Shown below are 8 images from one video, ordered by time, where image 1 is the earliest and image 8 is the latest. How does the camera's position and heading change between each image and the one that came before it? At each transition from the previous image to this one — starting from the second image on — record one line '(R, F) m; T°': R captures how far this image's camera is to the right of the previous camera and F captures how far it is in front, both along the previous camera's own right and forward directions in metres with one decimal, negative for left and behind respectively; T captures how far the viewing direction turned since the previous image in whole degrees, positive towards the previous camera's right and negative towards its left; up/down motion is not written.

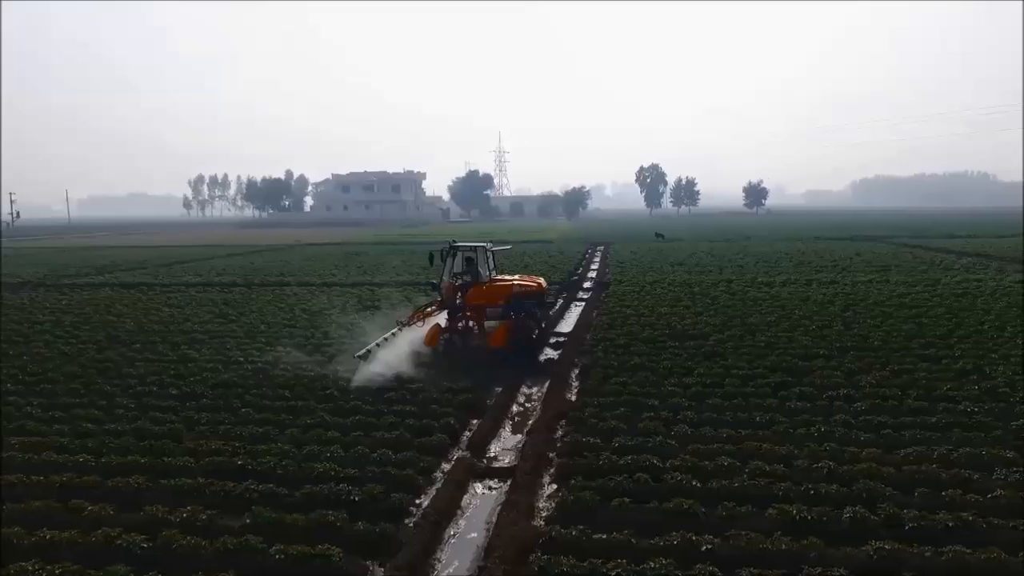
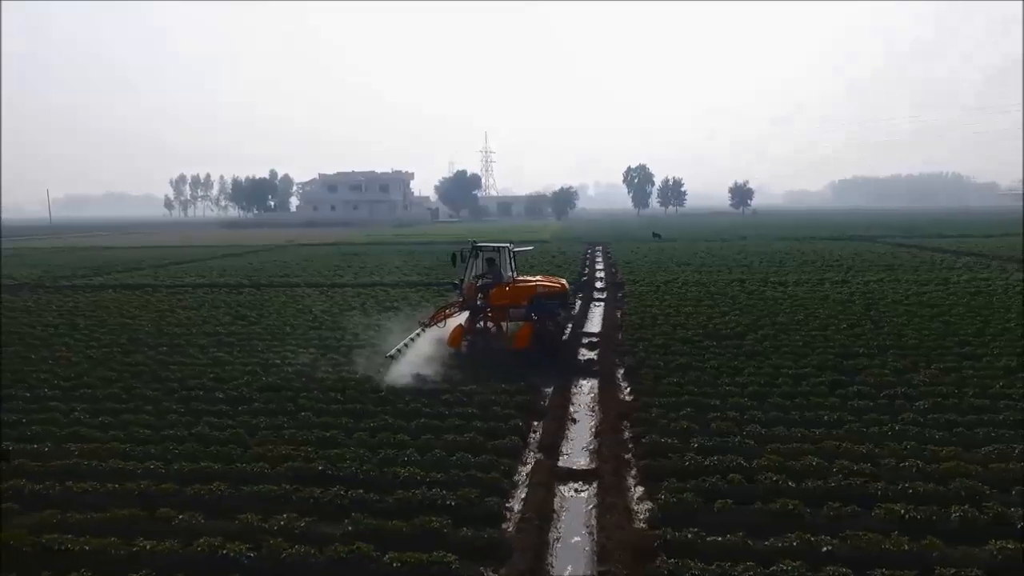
(-1.4, +0.1) m; +2°
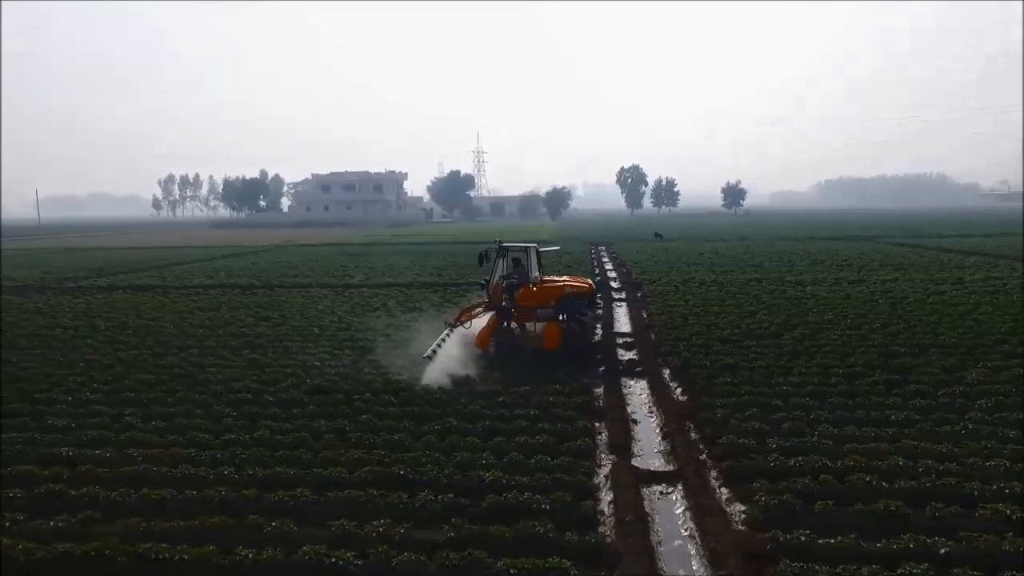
(-1.3, +0.2) m; +1°
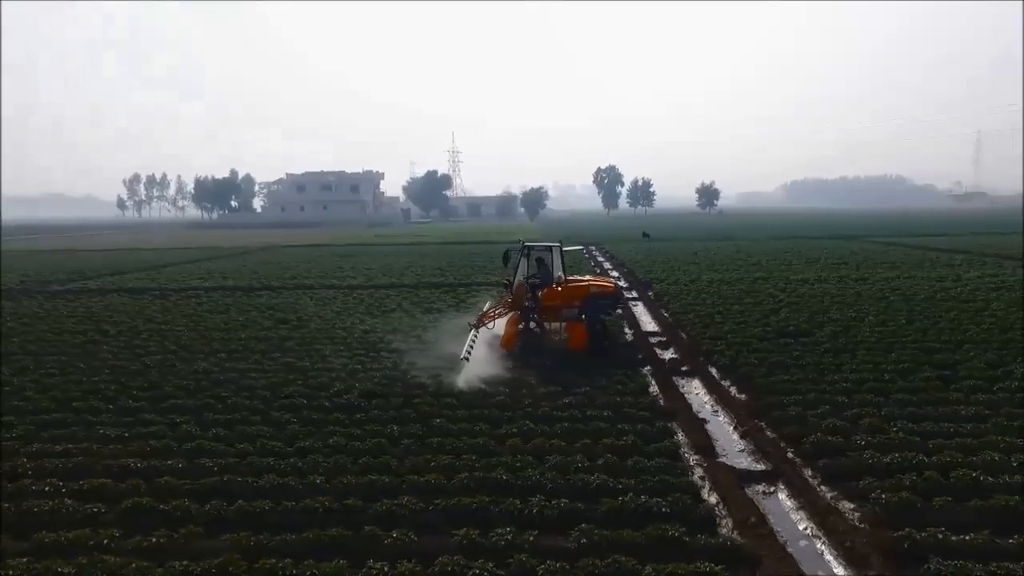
(-1.8, +0.2) m; +3°
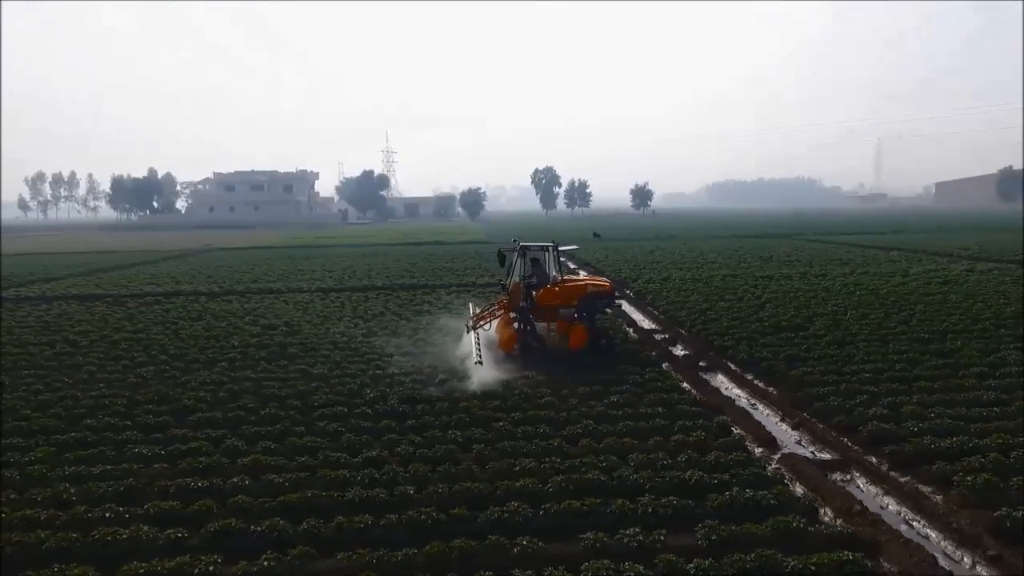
(-2.1, +0.2) m; +6°
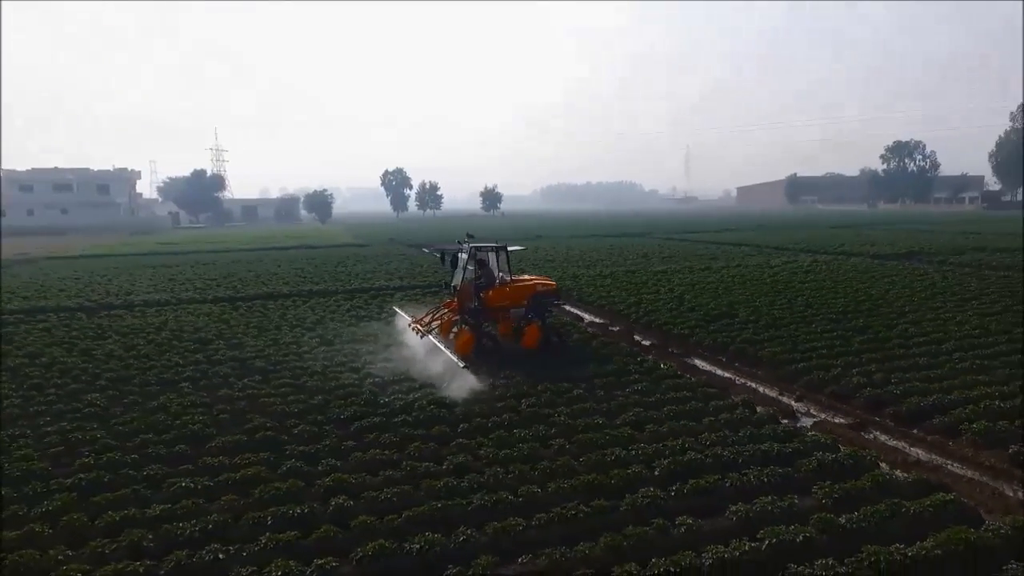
(-3.5, +0.4) m; +15°
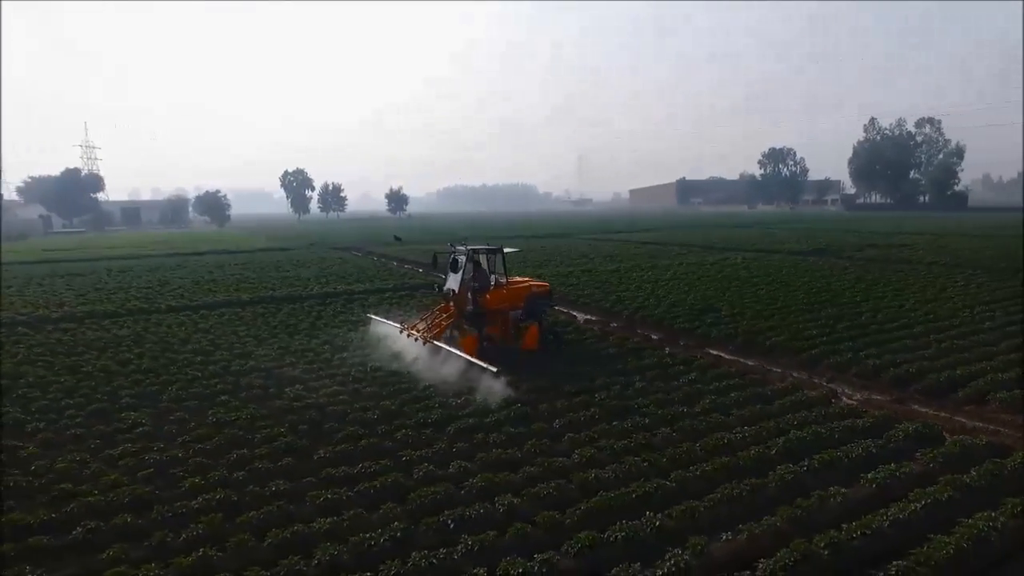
(-3.4, 0.0) m; +10°
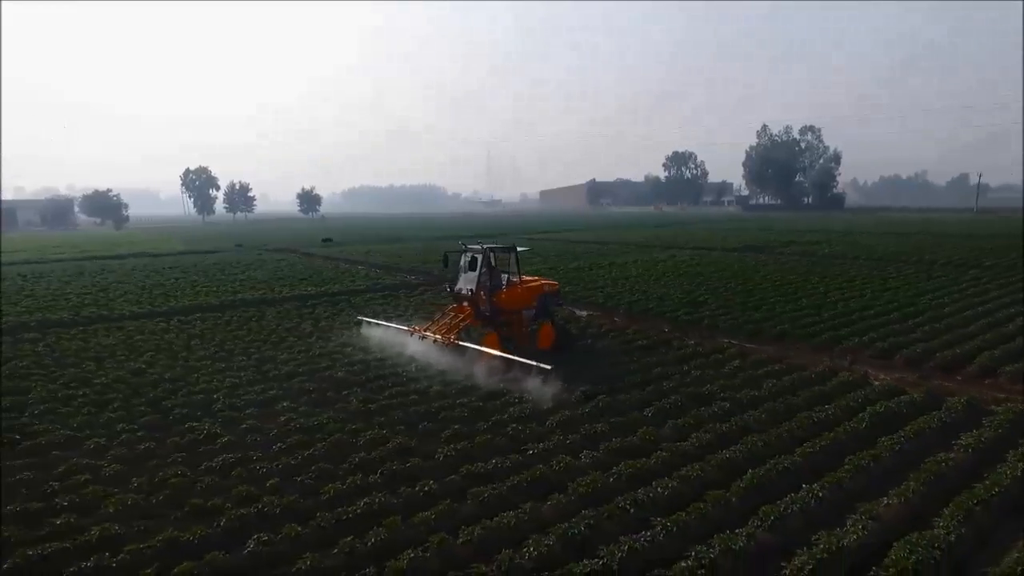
(-3.2, +0.1) m; +9°
